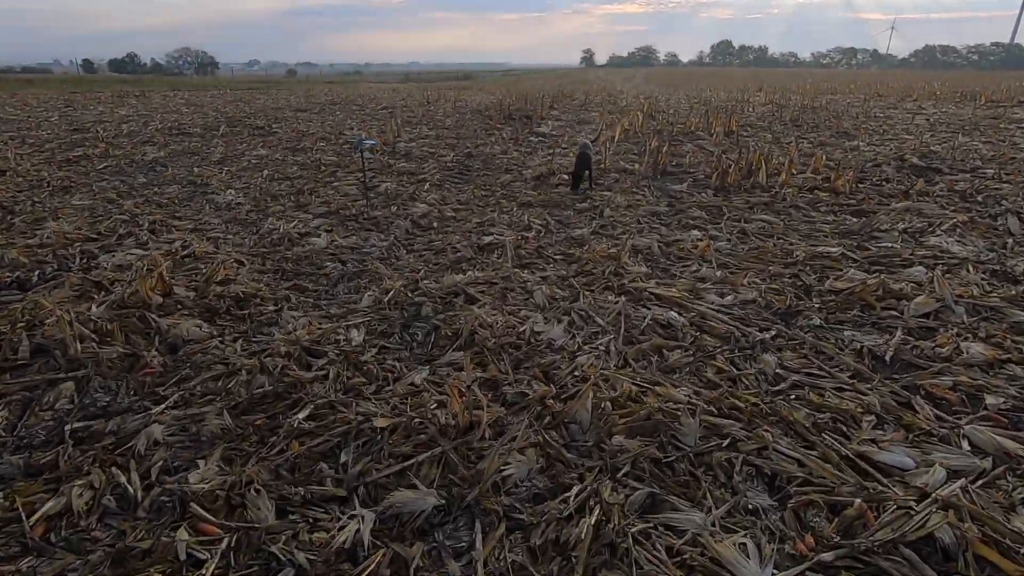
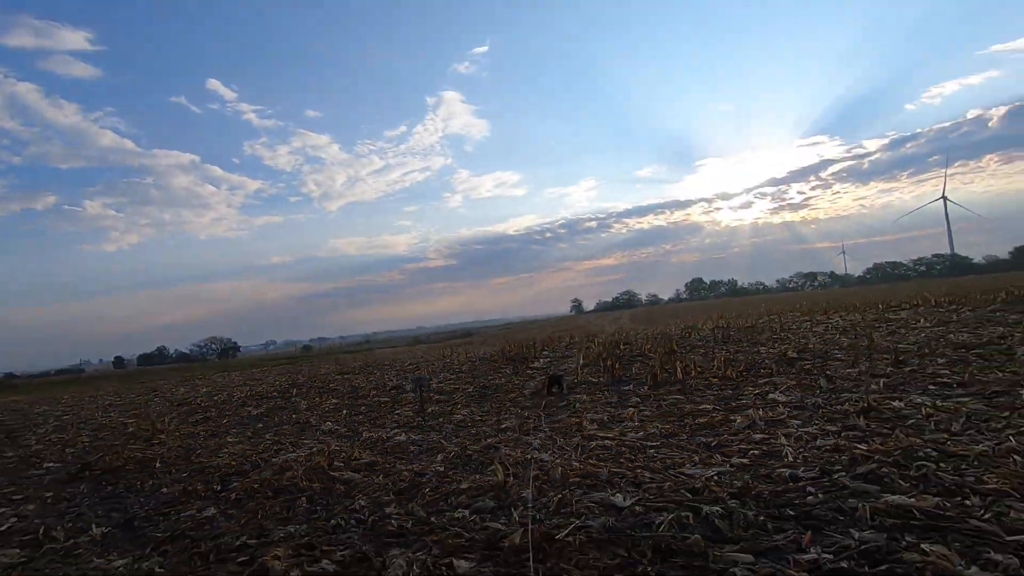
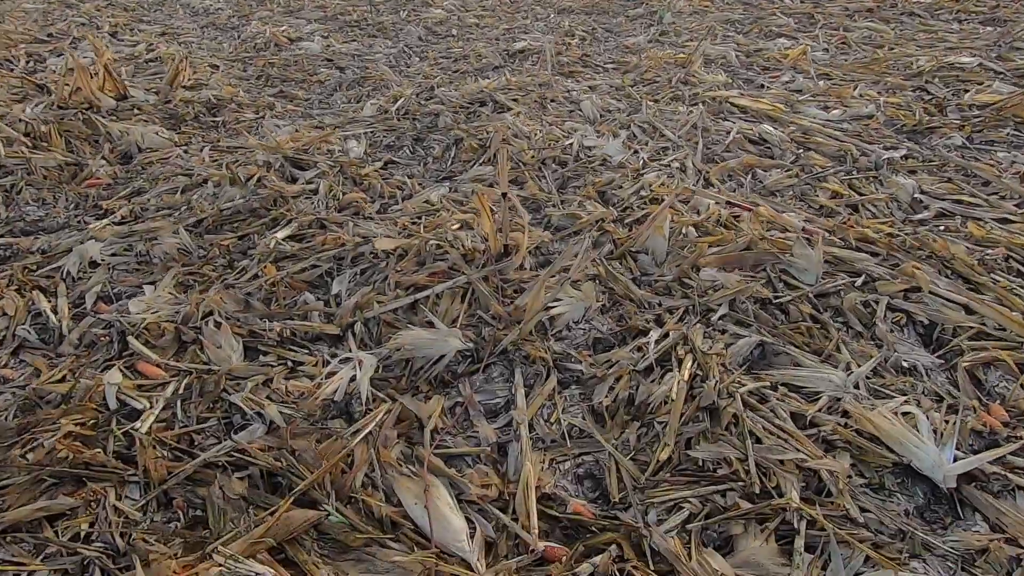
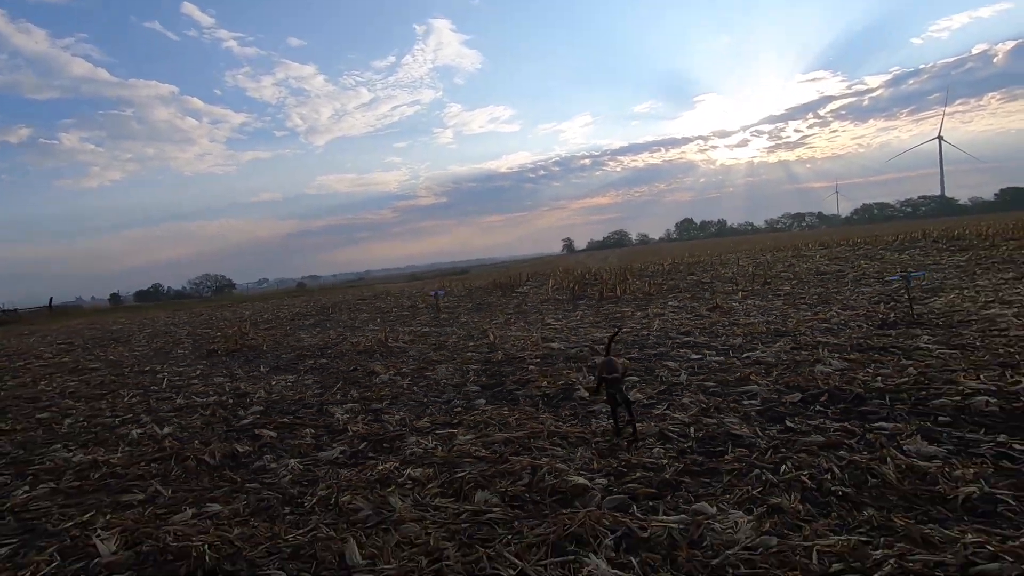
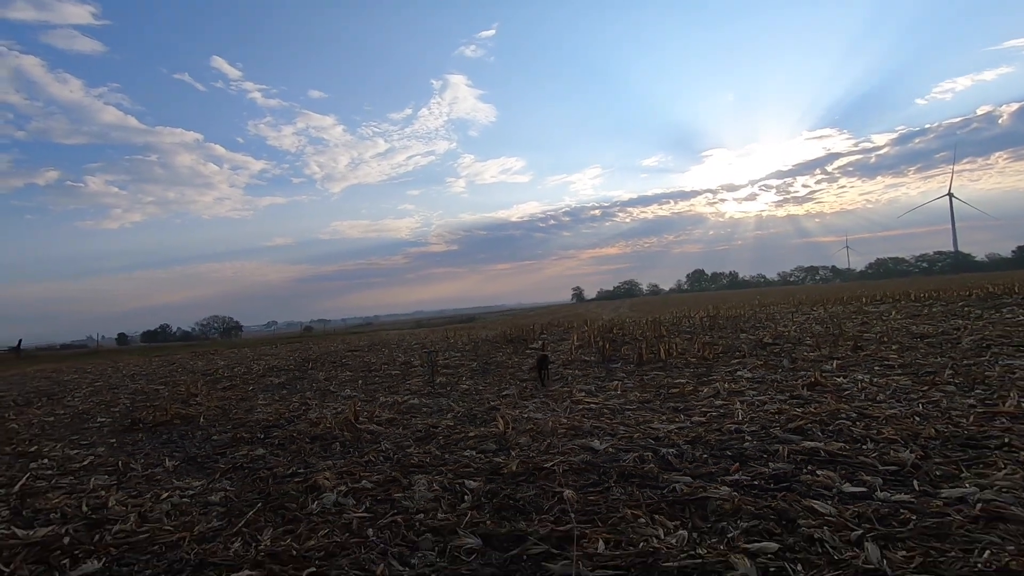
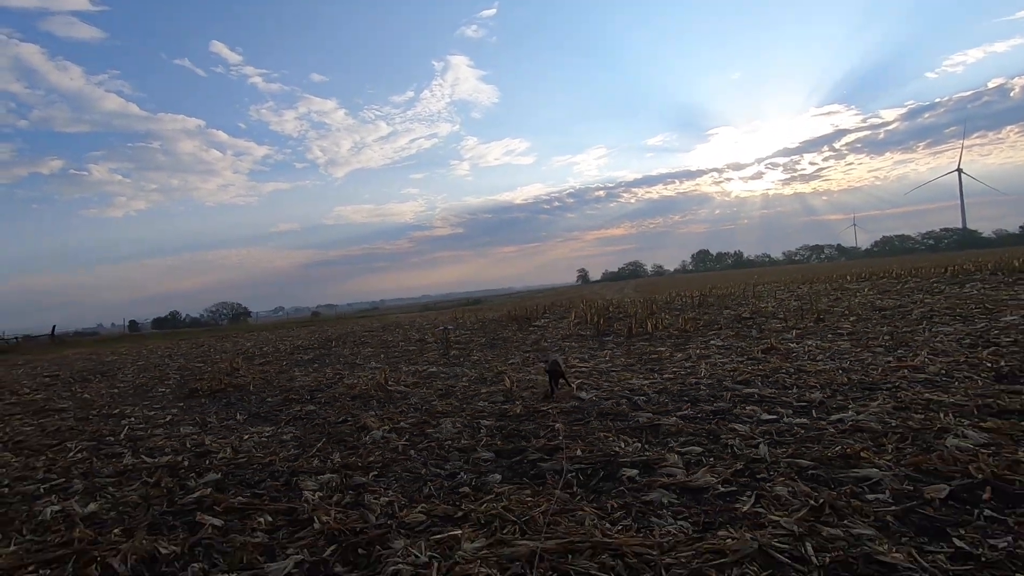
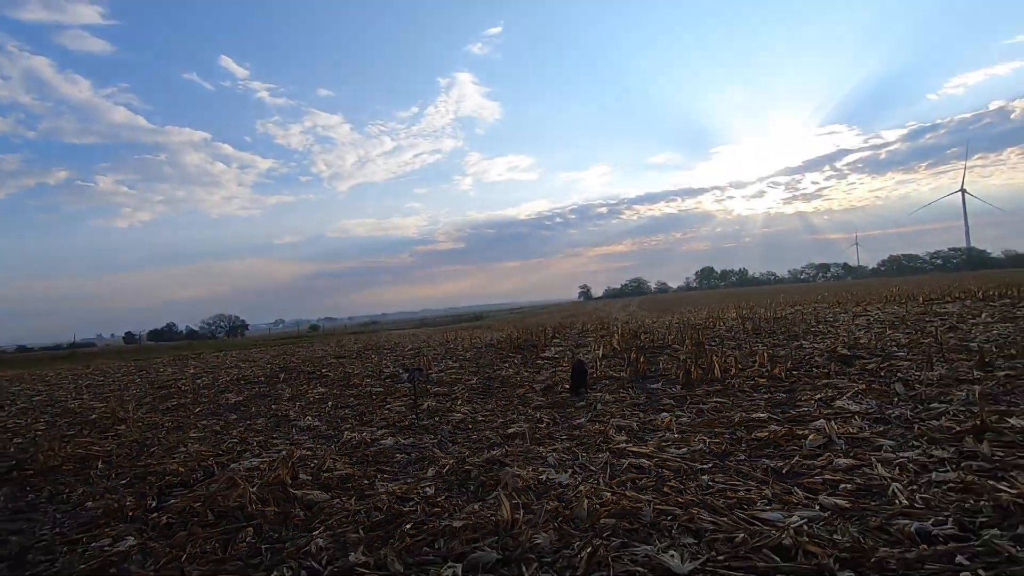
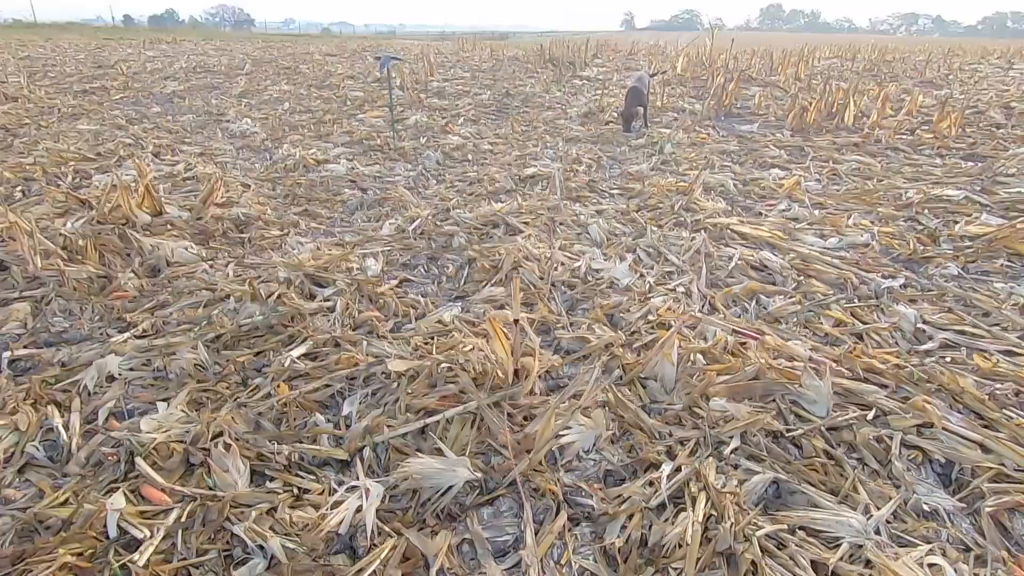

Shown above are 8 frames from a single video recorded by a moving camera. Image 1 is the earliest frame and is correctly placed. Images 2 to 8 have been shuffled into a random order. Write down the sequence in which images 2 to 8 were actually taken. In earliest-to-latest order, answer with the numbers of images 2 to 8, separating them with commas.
3, 8, 7, 2, 5, 6, 4
